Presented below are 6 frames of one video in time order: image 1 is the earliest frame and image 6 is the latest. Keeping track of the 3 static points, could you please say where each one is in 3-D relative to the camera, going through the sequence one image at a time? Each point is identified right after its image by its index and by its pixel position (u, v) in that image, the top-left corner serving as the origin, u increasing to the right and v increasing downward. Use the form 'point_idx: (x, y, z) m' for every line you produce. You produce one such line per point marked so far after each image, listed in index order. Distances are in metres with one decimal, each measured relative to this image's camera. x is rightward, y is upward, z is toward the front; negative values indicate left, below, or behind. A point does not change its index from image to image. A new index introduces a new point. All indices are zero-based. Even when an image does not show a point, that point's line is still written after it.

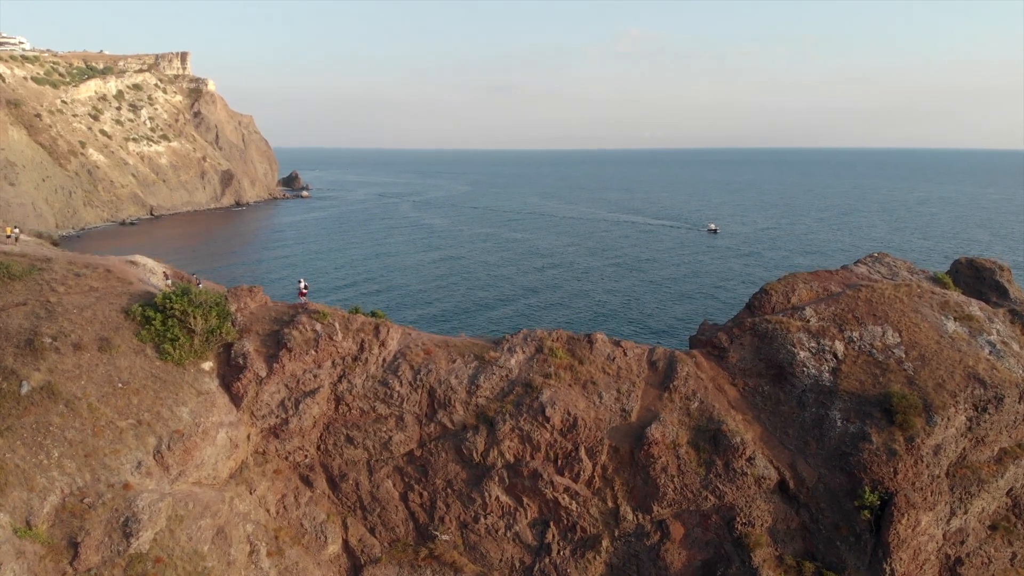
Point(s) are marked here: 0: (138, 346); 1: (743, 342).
0: (-11.9, -1.8, +17.9) m
1: (+8.0, -1.9, +19.3) m
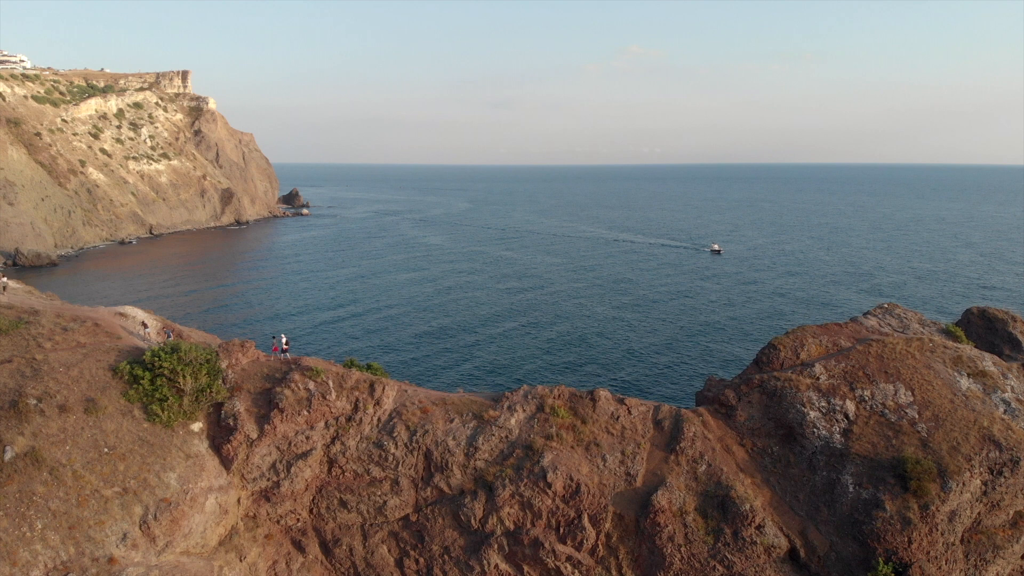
0: (-11.9, -3.7, +17.3) m
1: (+8.0, -3.7, +18.7) m
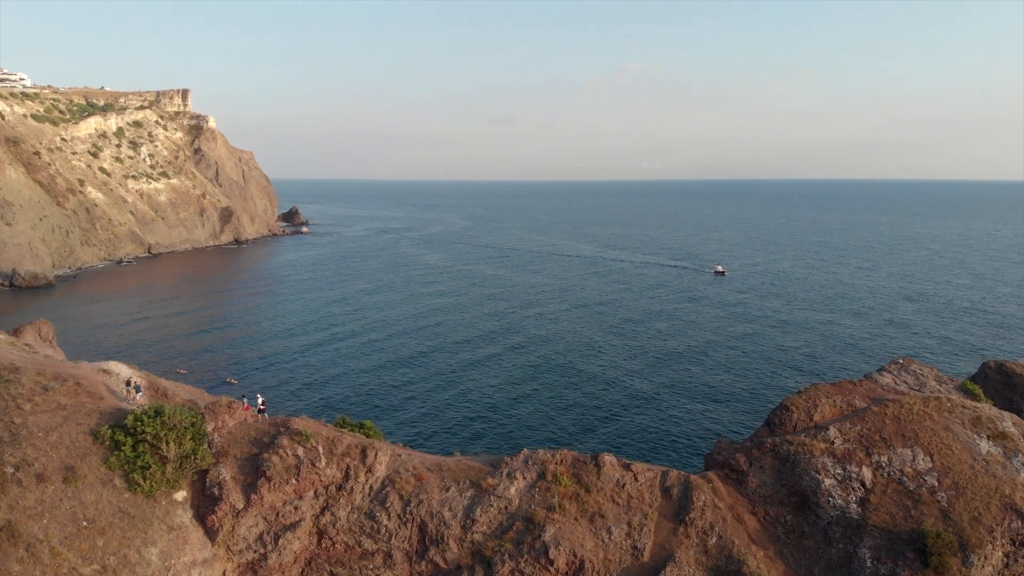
0: (-11.9, -5.5, +16.5) m
1: (+8.0, -5.6, +17.9) m
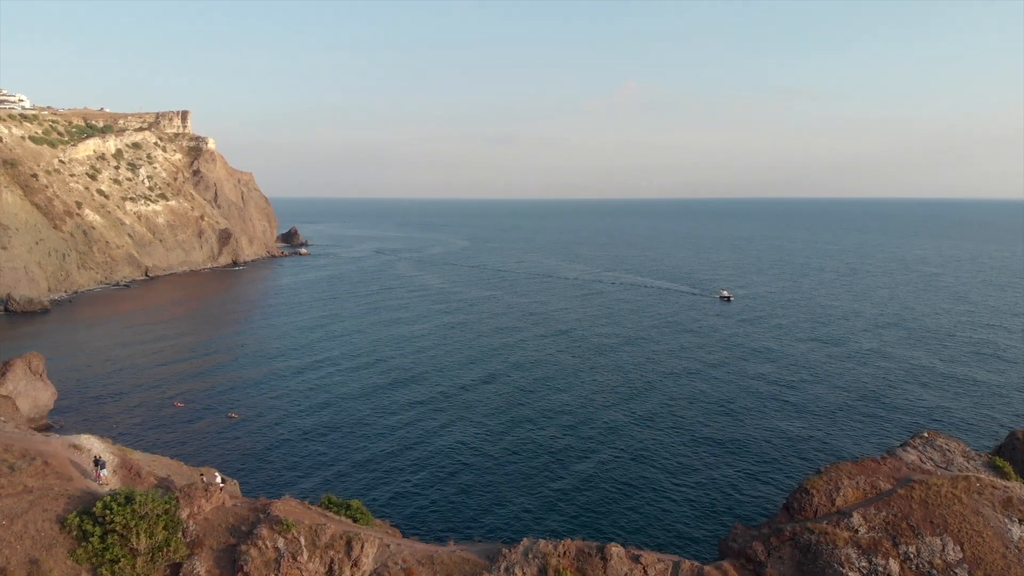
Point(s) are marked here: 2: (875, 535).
0: (-11.9, -7.7, +15.3) m
1: (+7.9, -7.8, +16.6) m
2: (+10.5, -7.1, +16.4) m
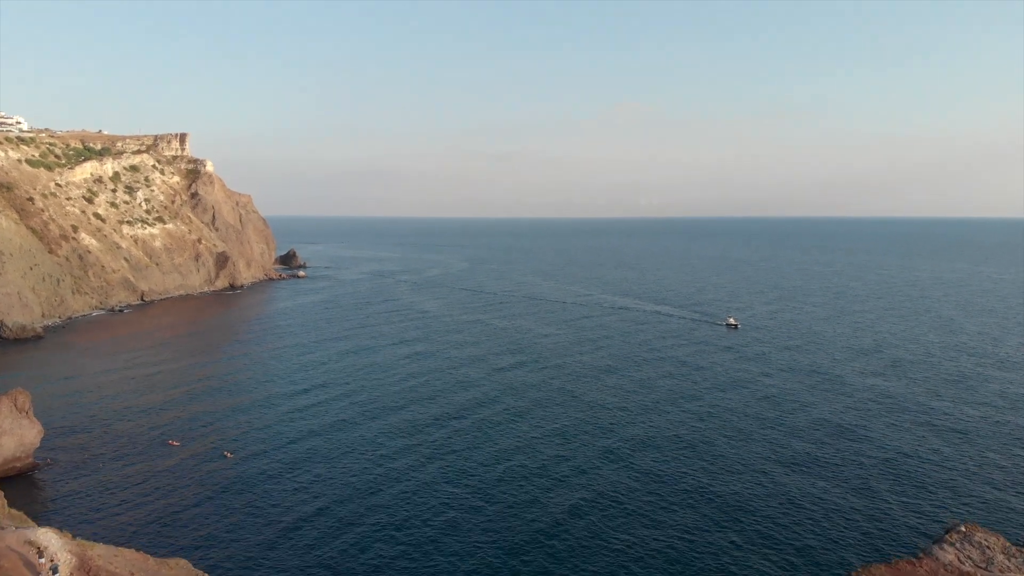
0: (-11.6, -10.2, +14.3) m
1: (+8.2, -10.4, +15.7) m
2: (+10.8, -9.7, +15.4) m
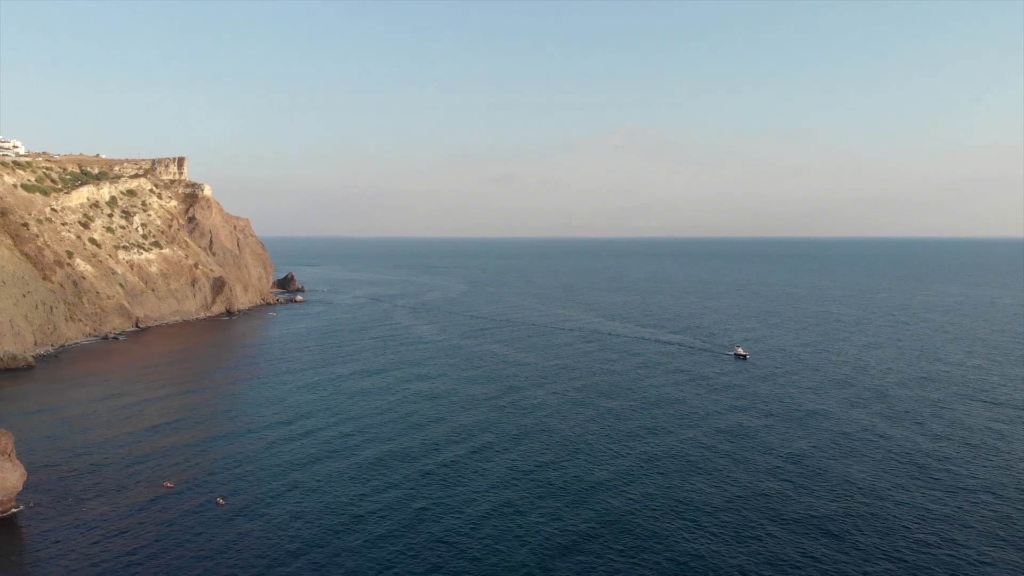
0: (-11.2, -12.6, +13.2) m
1: (+8.6, -12.8, +14.7) m
2: (+11.2, -12.2, +14.5) m
